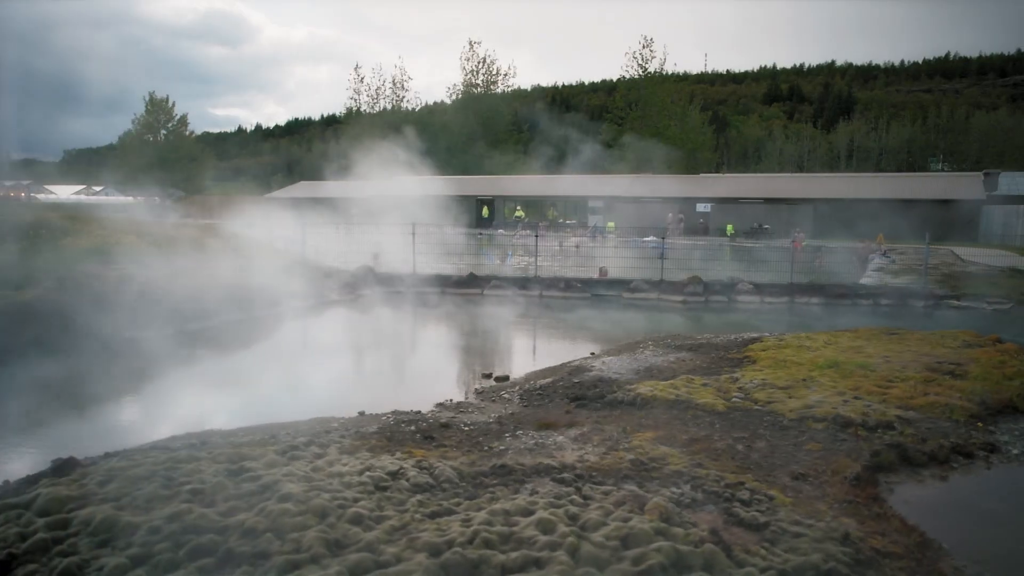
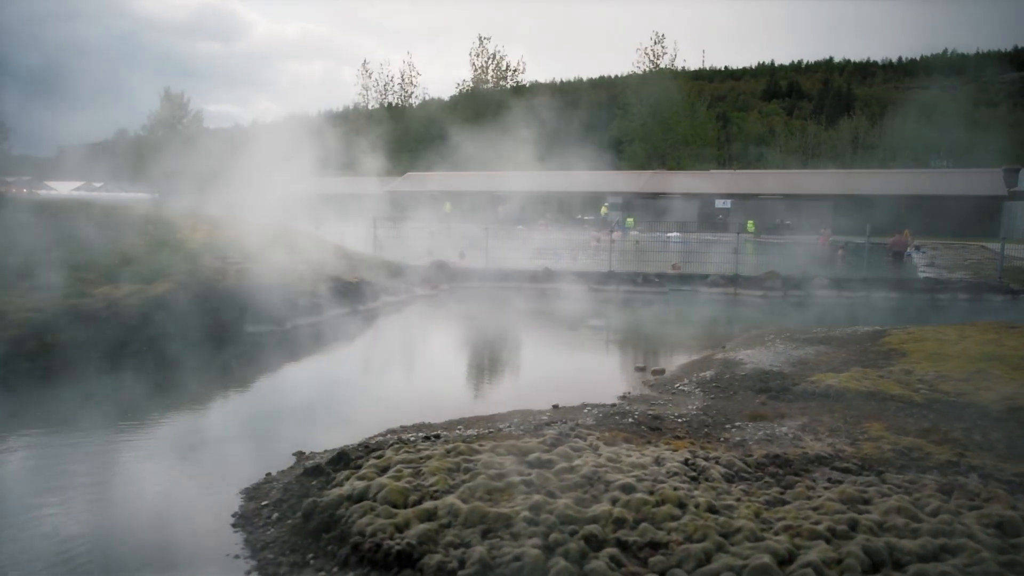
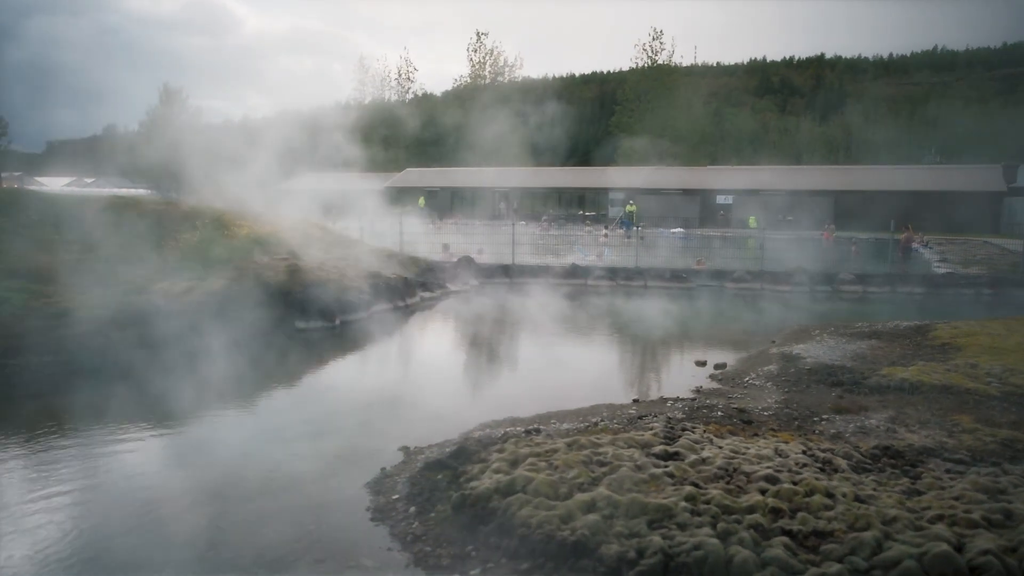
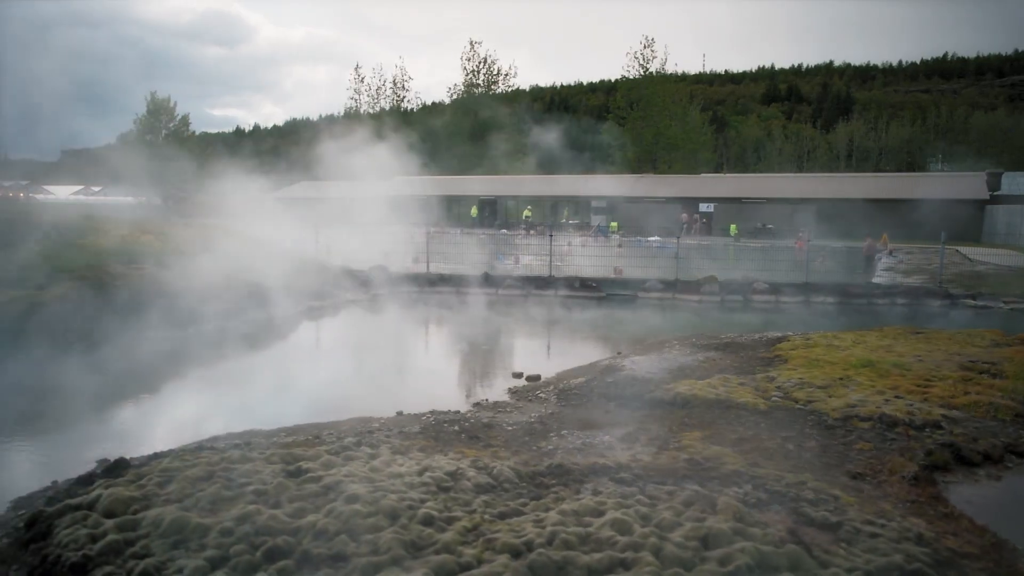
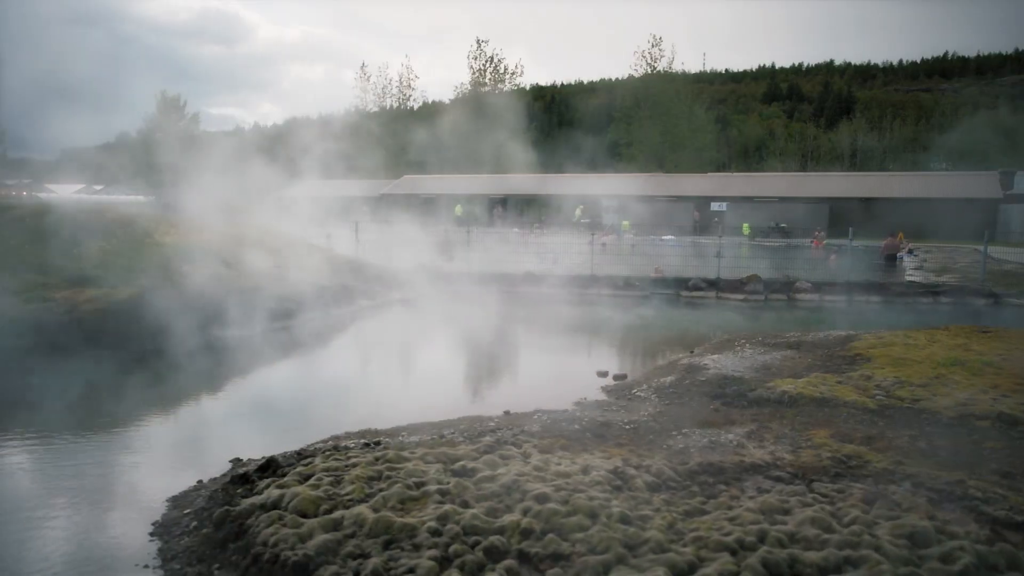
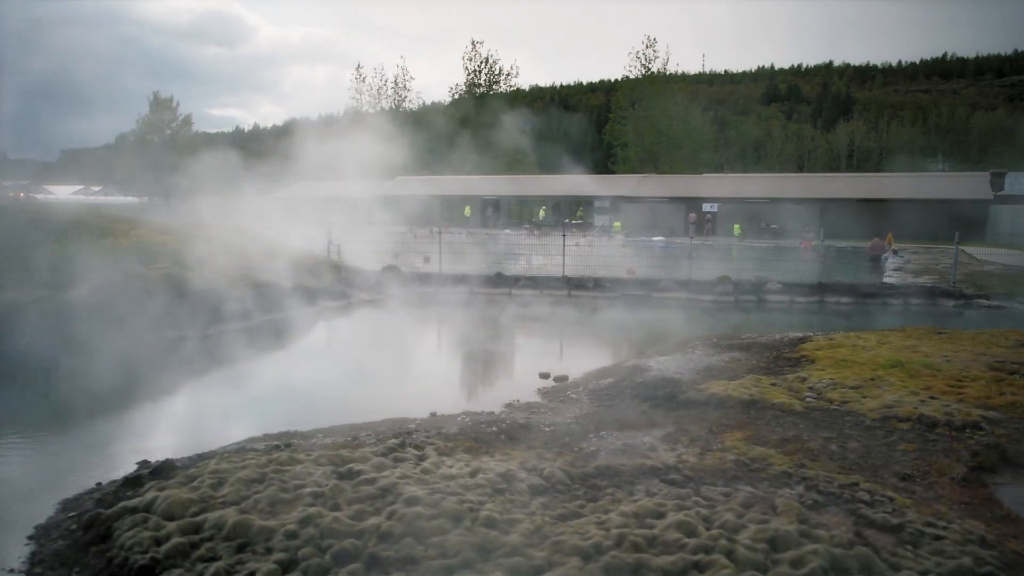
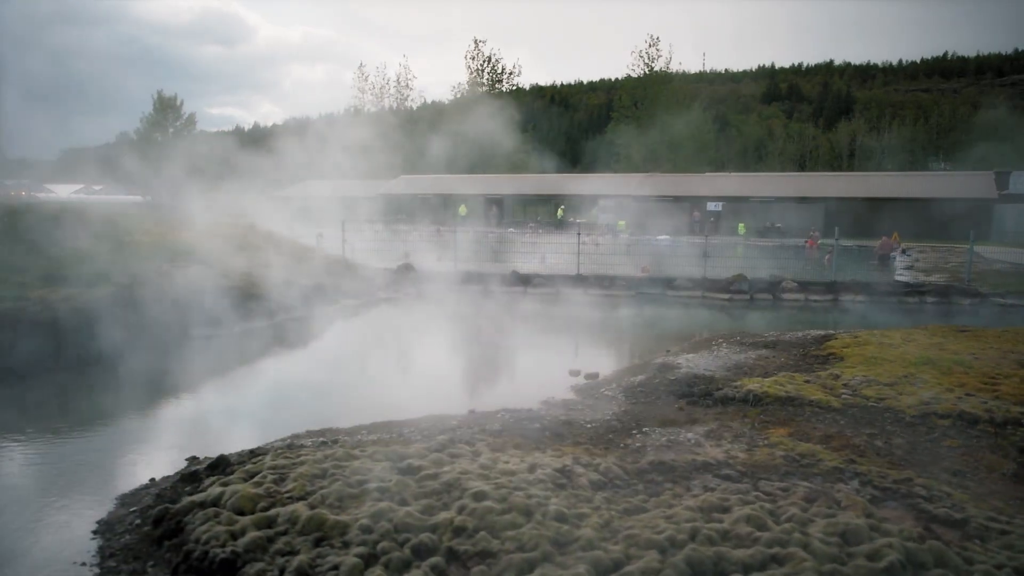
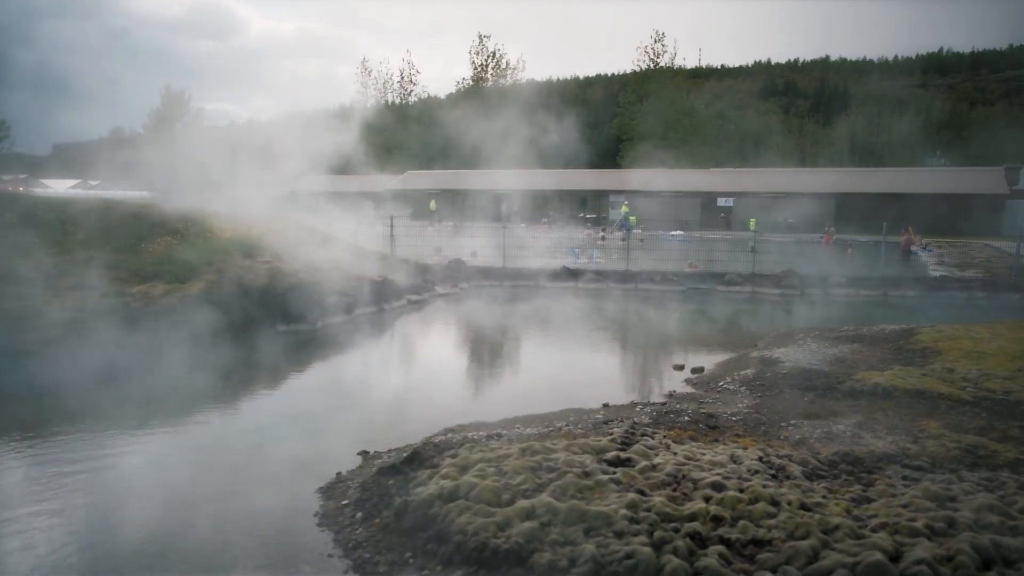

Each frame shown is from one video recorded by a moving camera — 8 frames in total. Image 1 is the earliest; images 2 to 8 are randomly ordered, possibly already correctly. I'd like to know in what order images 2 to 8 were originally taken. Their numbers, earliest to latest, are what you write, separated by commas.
4, 6, 7, 5, 2, 8, 3
